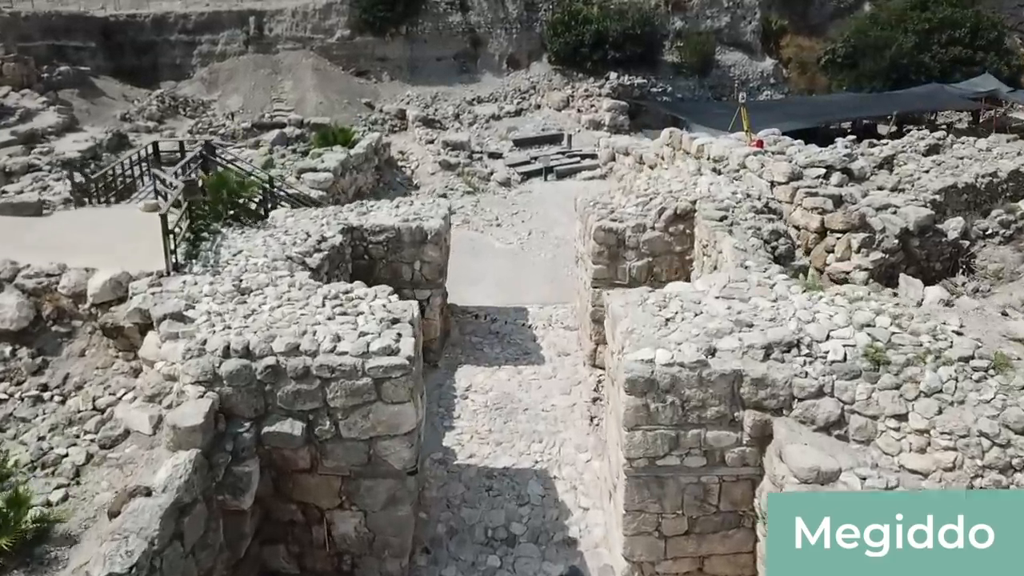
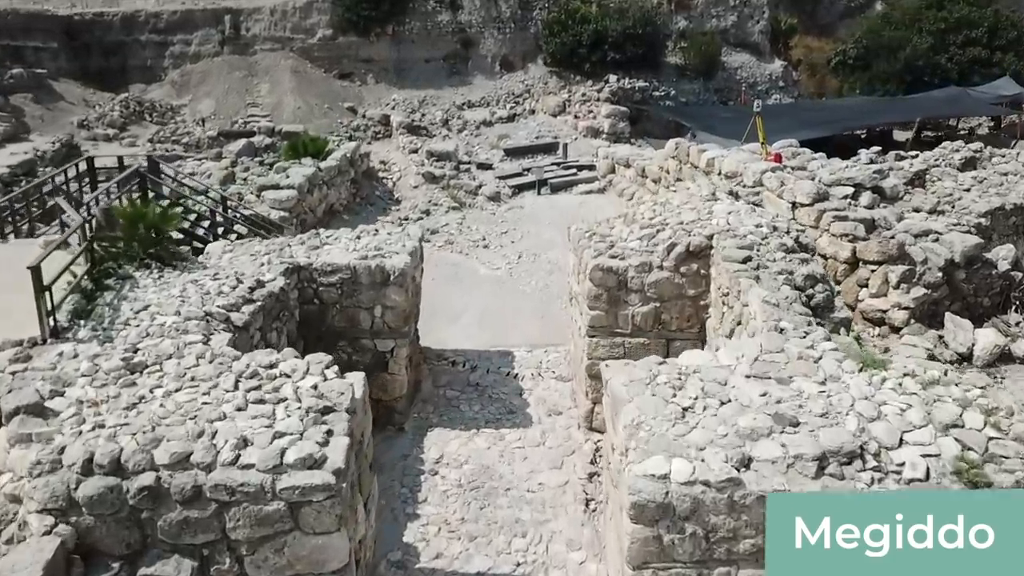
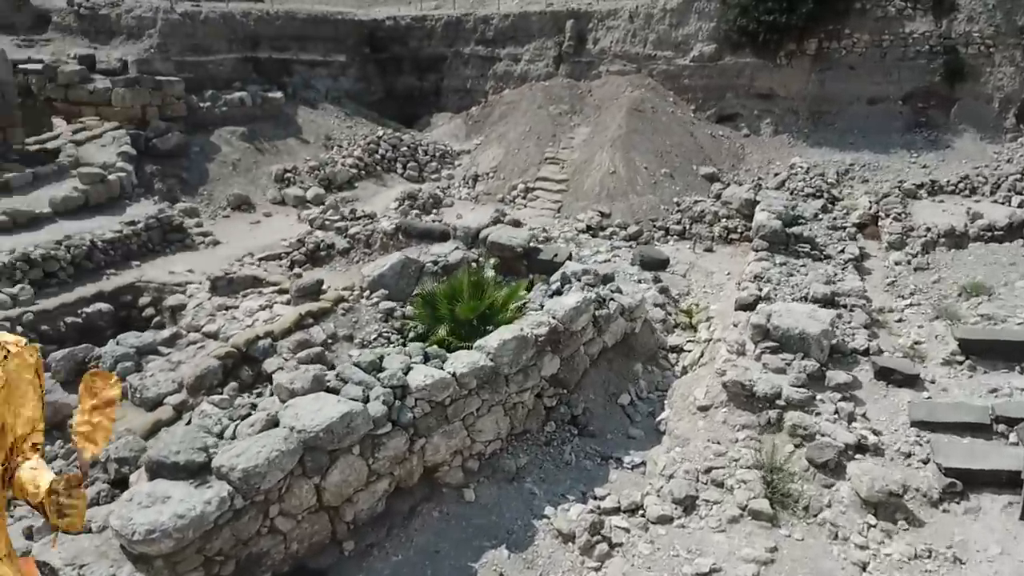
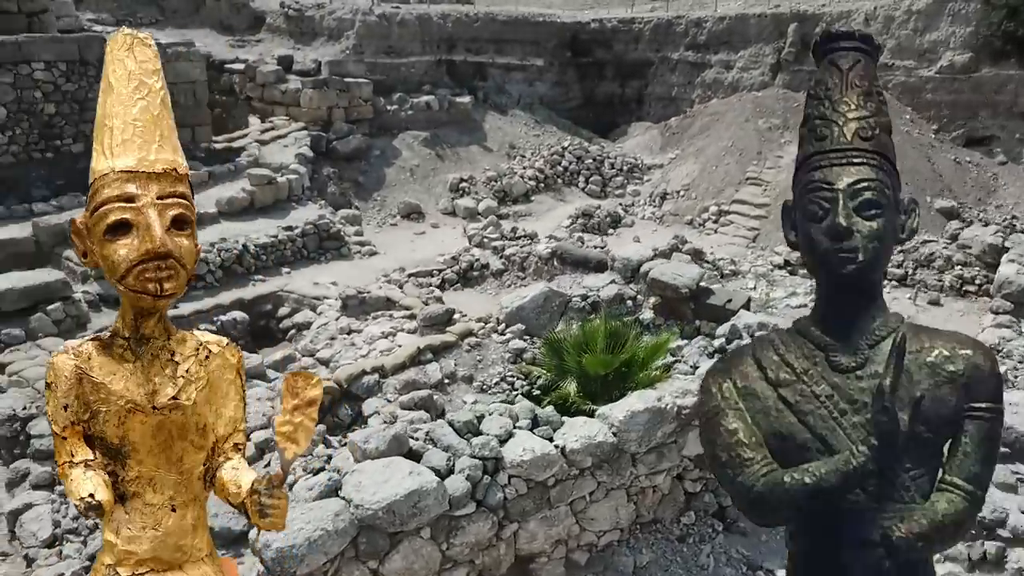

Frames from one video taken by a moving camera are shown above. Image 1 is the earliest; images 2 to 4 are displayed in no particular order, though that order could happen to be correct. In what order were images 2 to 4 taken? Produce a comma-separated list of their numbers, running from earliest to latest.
2, 3, 4
